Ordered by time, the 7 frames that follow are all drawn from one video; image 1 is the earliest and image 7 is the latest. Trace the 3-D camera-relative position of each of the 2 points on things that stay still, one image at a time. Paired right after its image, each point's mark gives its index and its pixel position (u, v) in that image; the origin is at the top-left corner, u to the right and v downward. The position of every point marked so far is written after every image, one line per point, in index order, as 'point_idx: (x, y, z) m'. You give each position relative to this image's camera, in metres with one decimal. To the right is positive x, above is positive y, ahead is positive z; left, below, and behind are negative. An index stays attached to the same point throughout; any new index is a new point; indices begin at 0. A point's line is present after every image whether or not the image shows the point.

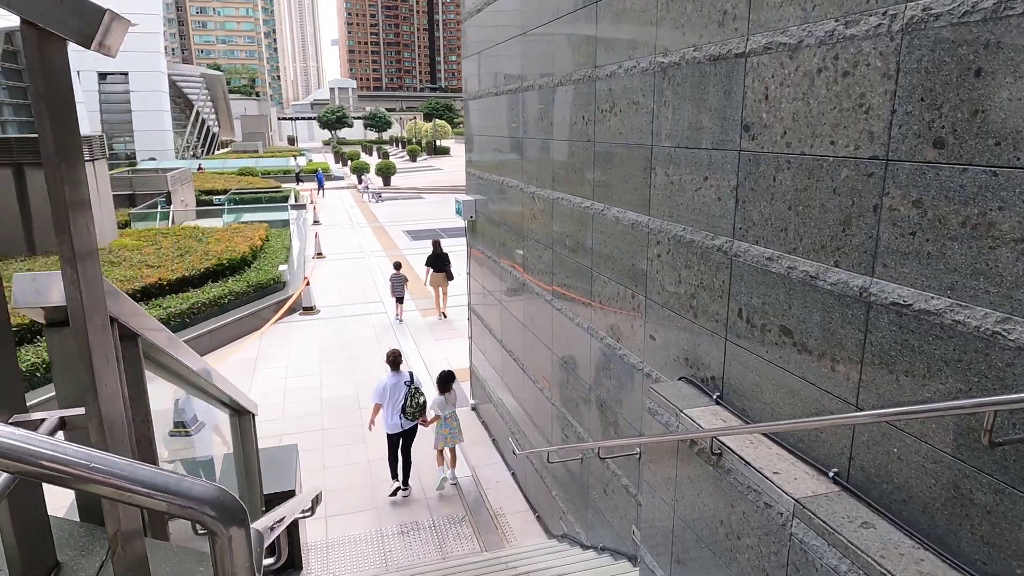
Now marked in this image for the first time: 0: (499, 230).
0: (-0.1, +0.5, +5.4) m
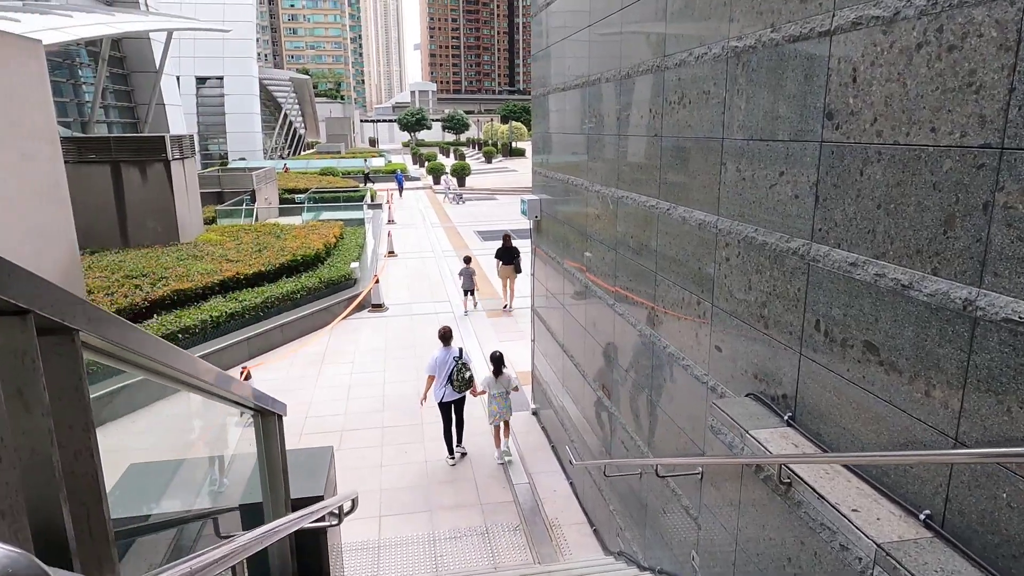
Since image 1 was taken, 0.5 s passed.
0: (+0.4, +0.5, +5.2) m
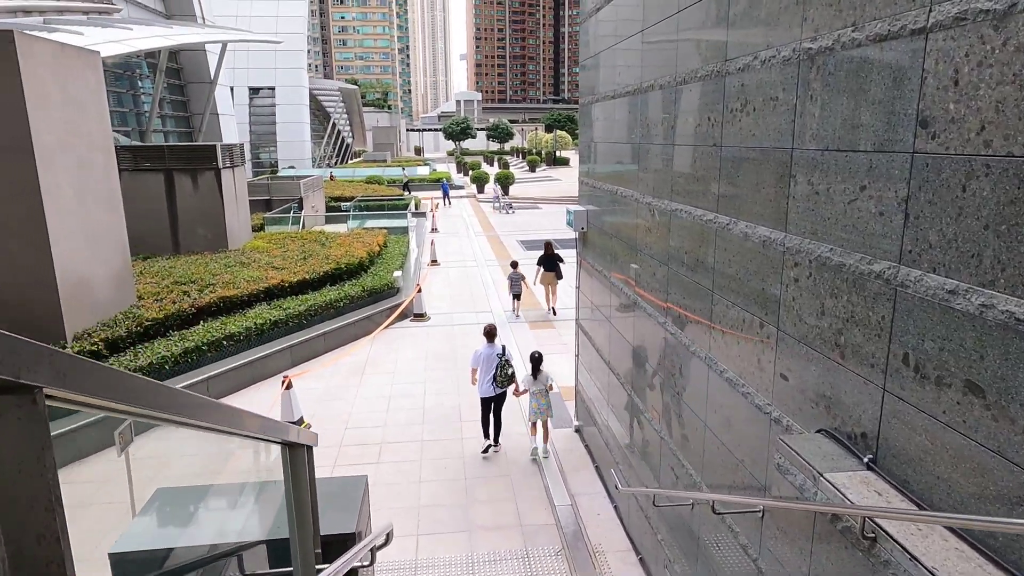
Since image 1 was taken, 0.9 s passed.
0: (+0.8, +0.4, +5.1) m
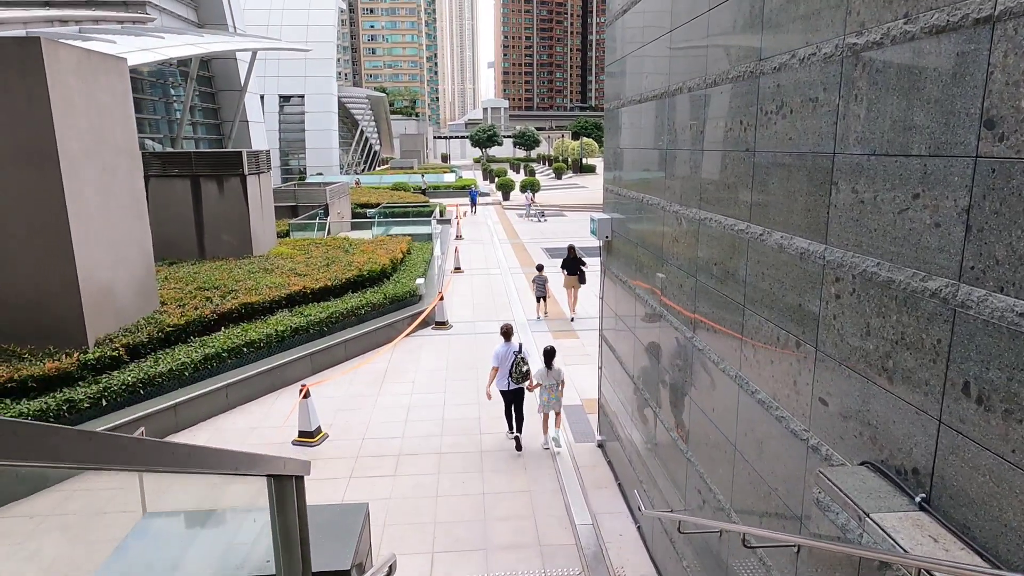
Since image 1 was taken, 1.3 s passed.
0: (+0.9, +0.3, +4.9) m
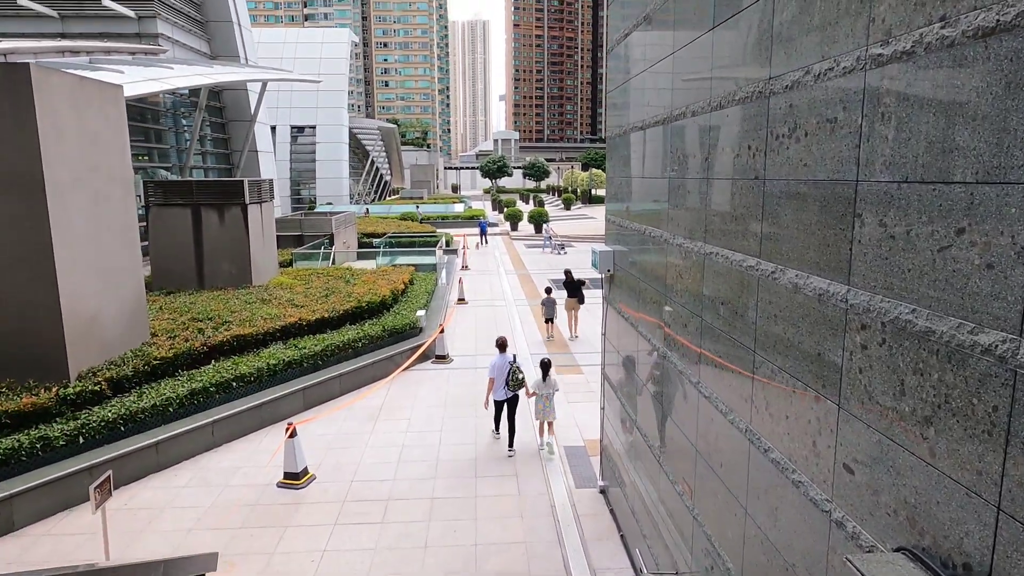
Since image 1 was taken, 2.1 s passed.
0: (+0.9, 0.0, +4.6) m
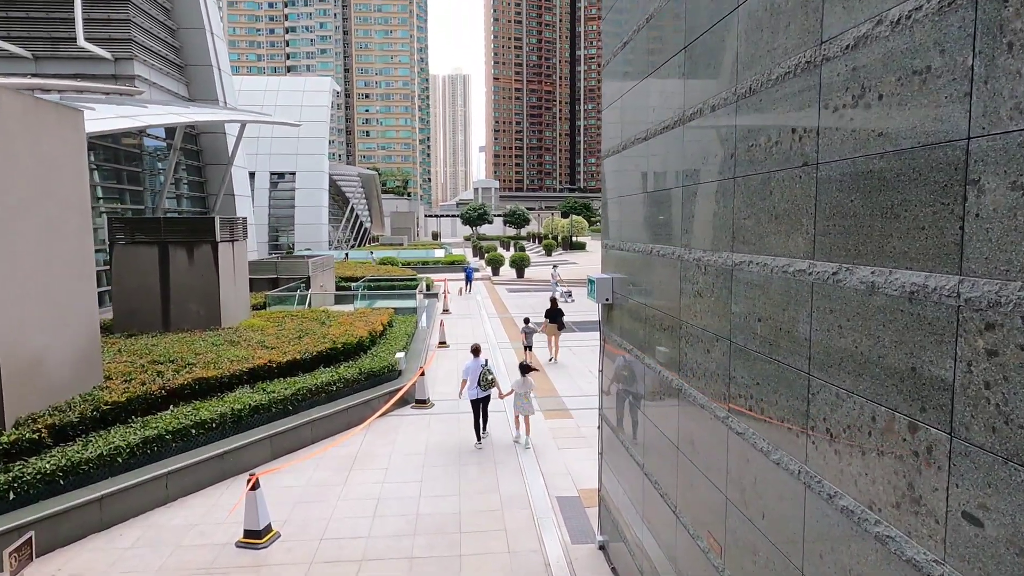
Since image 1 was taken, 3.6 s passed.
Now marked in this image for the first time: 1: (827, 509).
0: (+0.8, -0.2, +4.1) m
1: (+0.9, -0.7, +2.0) m
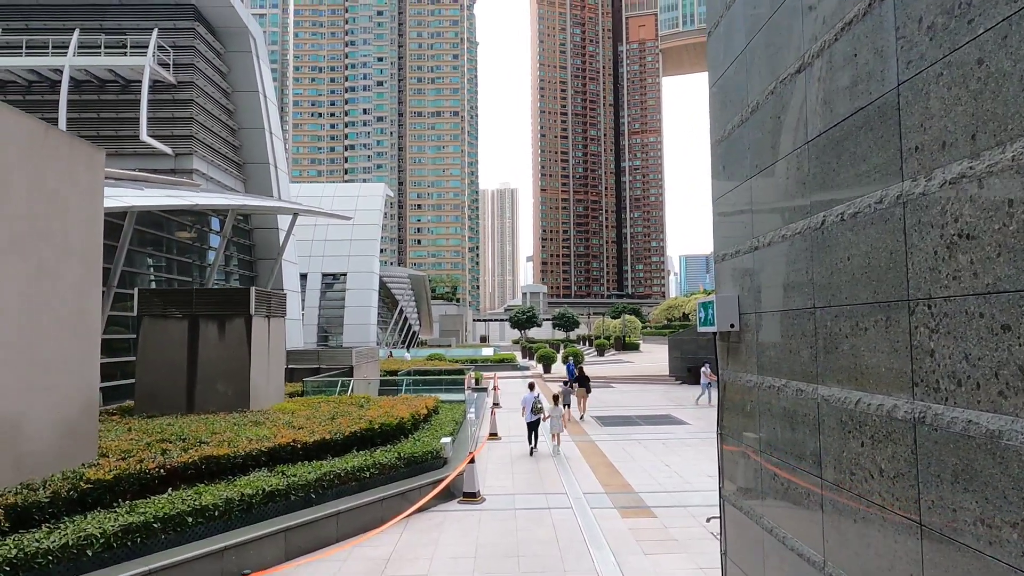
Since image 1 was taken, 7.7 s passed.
0: (+1.2, -0.2, +2.8) m
1: (+1.2, -0.3, +0.6) m
